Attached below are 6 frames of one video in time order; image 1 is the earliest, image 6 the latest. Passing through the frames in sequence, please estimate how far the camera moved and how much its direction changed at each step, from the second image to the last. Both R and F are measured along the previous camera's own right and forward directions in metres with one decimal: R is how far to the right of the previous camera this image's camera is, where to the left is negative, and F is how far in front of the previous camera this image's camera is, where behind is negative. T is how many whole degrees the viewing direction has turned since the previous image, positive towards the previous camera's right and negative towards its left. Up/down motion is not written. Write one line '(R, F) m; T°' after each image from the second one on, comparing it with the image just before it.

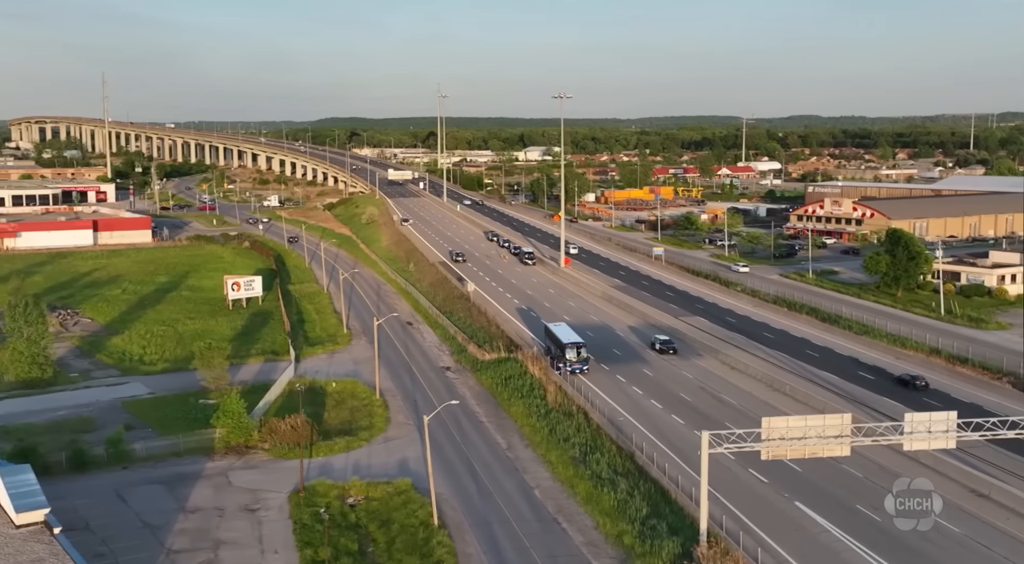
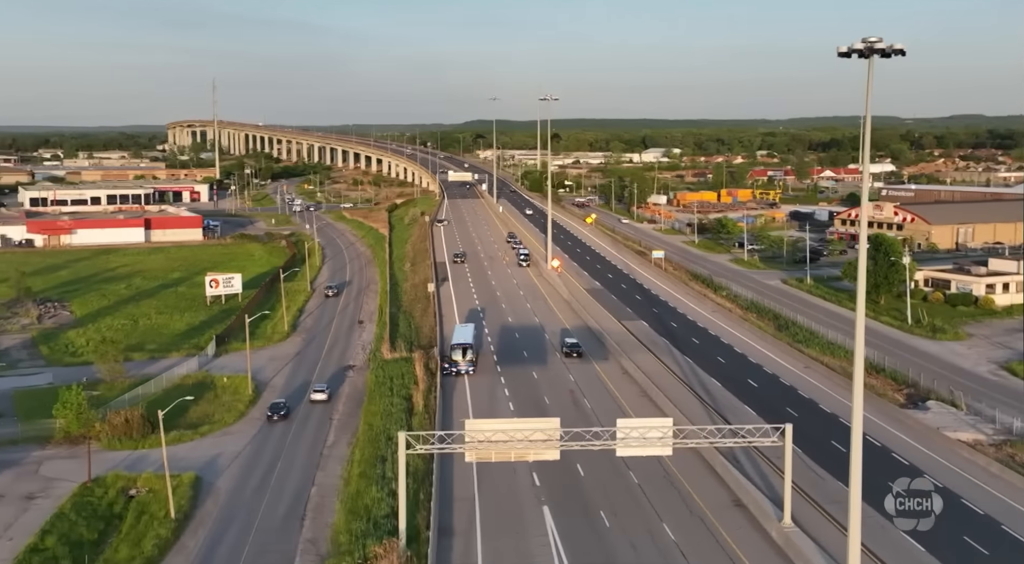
(+6.9, +0.3) m; -5°
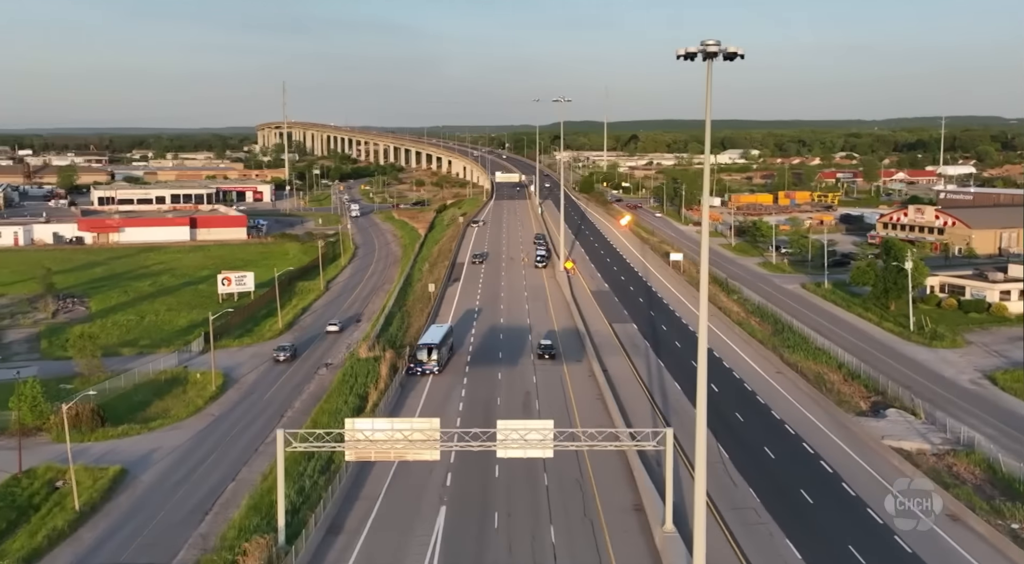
(+3.3, +0.1) m; -3°
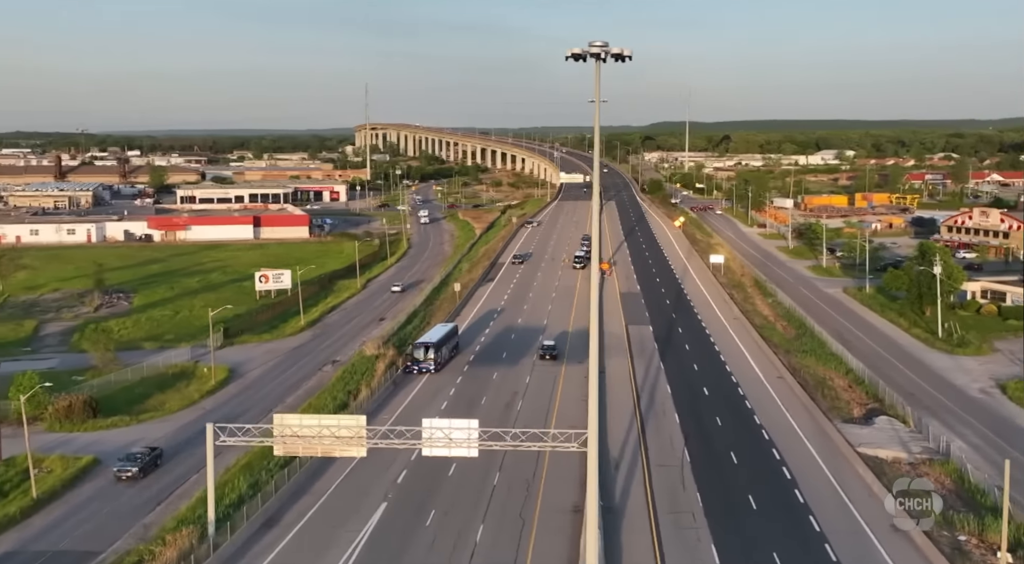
(+2.7, 0.0) m; -4°
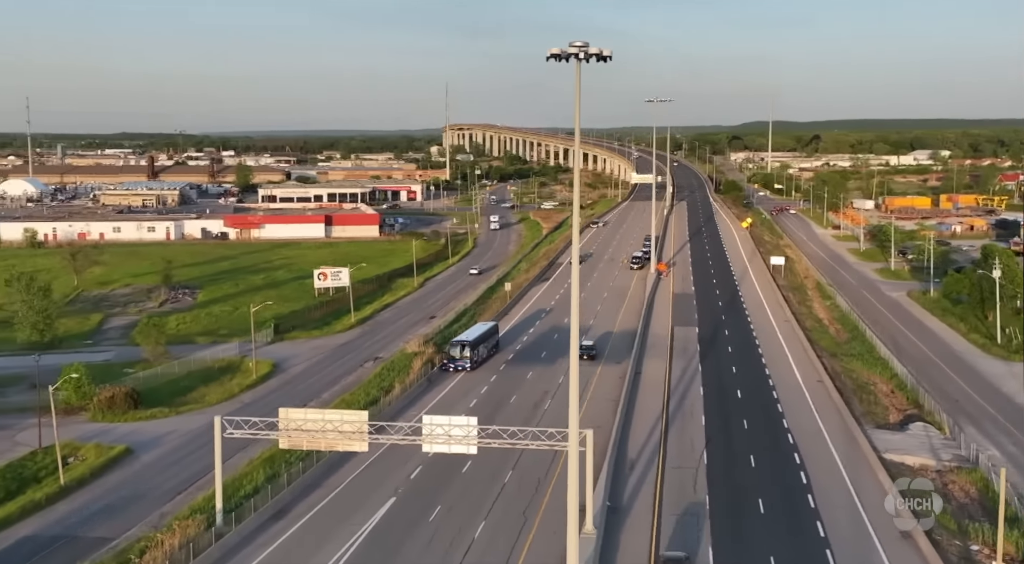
(+1.4, -0.1) m; -4°
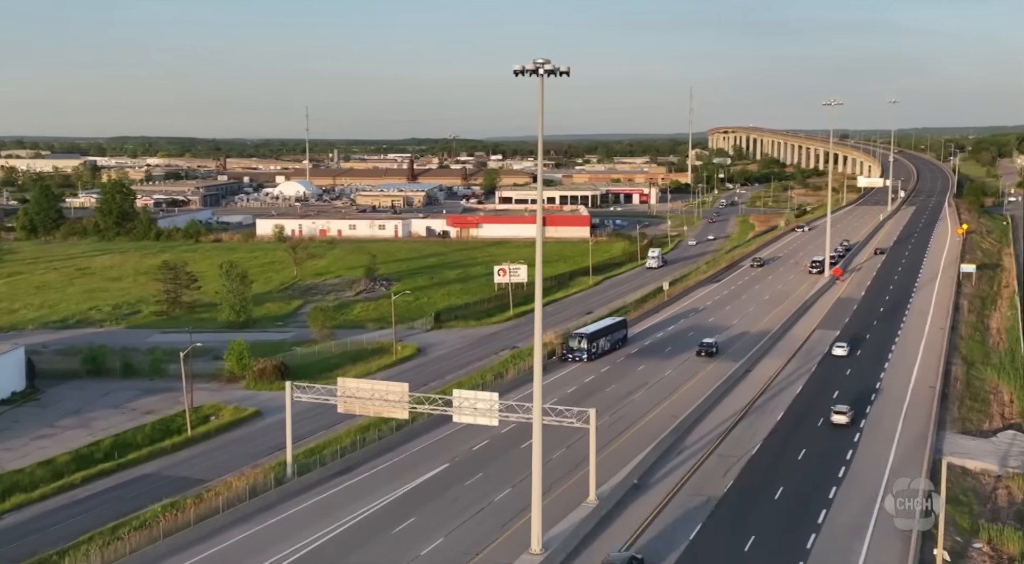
(+4.5, -1.8) m; -13°
